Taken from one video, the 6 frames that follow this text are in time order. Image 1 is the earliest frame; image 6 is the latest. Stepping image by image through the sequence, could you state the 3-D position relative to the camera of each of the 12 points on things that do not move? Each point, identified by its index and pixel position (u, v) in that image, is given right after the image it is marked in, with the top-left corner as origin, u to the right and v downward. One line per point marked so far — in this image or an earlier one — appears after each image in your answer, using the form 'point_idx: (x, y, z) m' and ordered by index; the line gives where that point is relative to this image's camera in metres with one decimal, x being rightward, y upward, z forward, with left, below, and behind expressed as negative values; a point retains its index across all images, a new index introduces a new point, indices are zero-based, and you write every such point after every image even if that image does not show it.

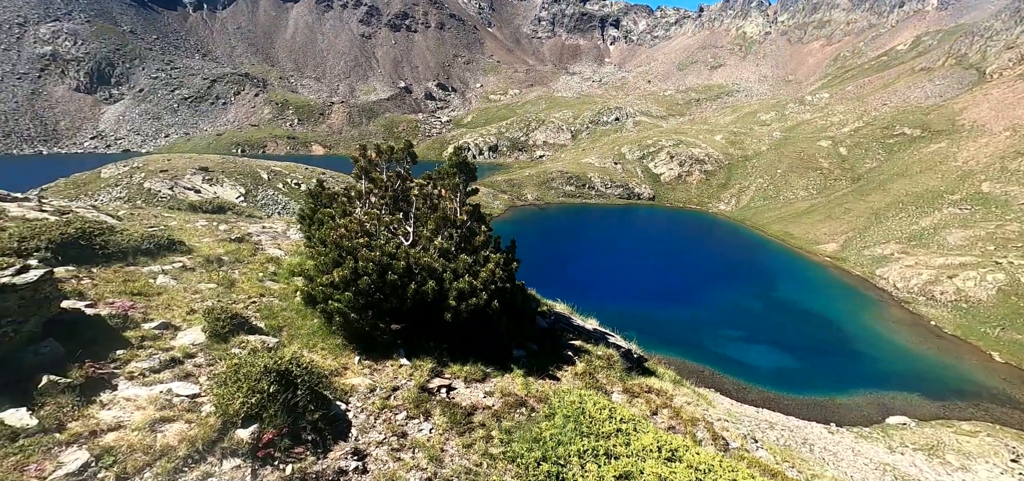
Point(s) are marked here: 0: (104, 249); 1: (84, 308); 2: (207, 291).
0: (-16.6, -0.3, +19.6) m
1: (-12.2, -1.9, +13.7) m
2: (-12.0, -2.0, +19.0) m
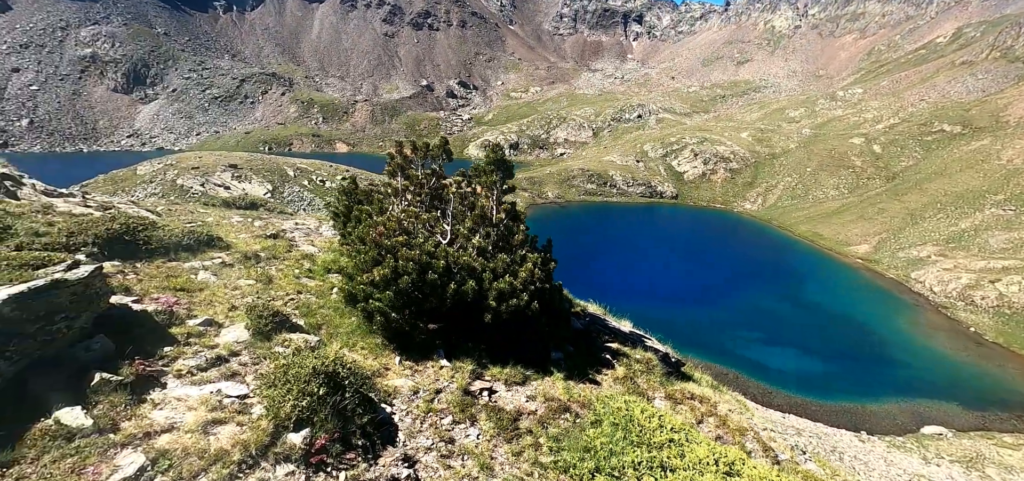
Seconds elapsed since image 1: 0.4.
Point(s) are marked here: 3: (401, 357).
0: (-15.0, -0.2, +19.8) m
1: (-10.8, -1.8, +13.7) m
2: (-10.4, -1.9, +19.0) m
3: (-3.6, -3.8, +15.8) m
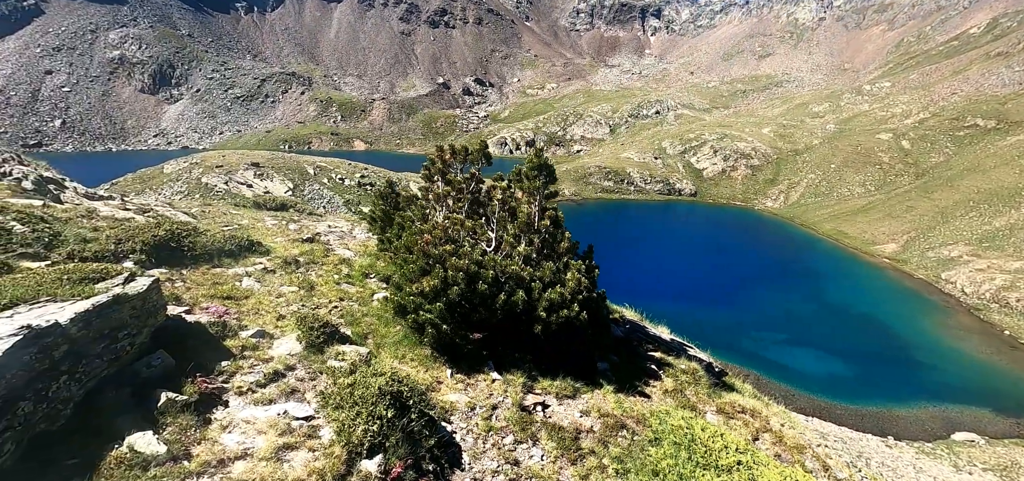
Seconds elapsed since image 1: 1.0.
0: (-13.1, -0.4, +19.7) m
1: (-9.2, -2.1, +13.6) m
2: (-8.6, -2.1, +18.8) m
3: (-1.9, -4.1, +15.4) m
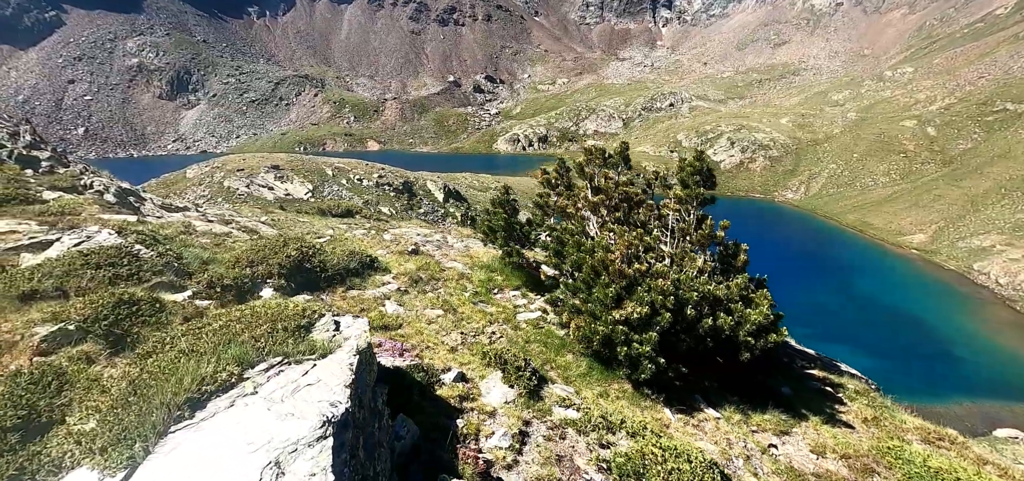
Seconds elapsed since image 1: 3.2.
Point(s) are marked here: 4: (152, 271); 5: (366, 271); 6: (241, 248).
0: (-6.9, -1.1, +17.5) m
1: (-3.1, -2.7, +11.2) m
2: (-2.4, -2.7, +16.4) m
3: (+4.3, -4.6, +12.9) m
4: (-10.3, -0.9, +13.8) m
5: (-5.9, -1.2, +19.5) m
6: (-11.1, -0.3, +19.7) m
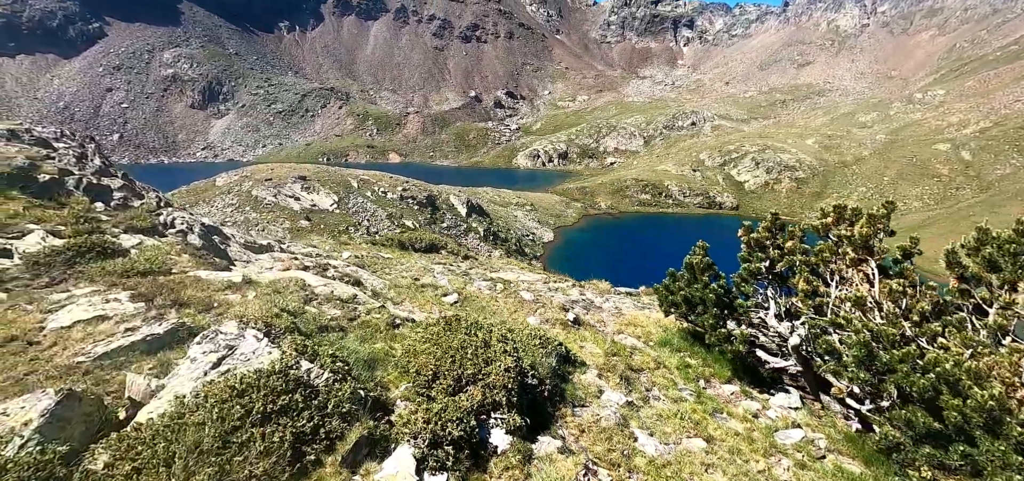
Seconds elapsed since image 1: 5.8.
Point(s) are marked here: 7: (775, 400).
0: (+0.5, -3.4, +12.0) m
1: (+4.0, -5.0, +5.6) m
2: (+4.9, -5.1, +10.7) m
3: (+11.4, -7.1, +7.0) m
4: (-3.1, -3.0, +8.5) m
5: (+1.5, -3.6, +14.0) m
6: (-3.6, -2.6, +14.4) m
7: (+8.7, -5.3, +16.1) m
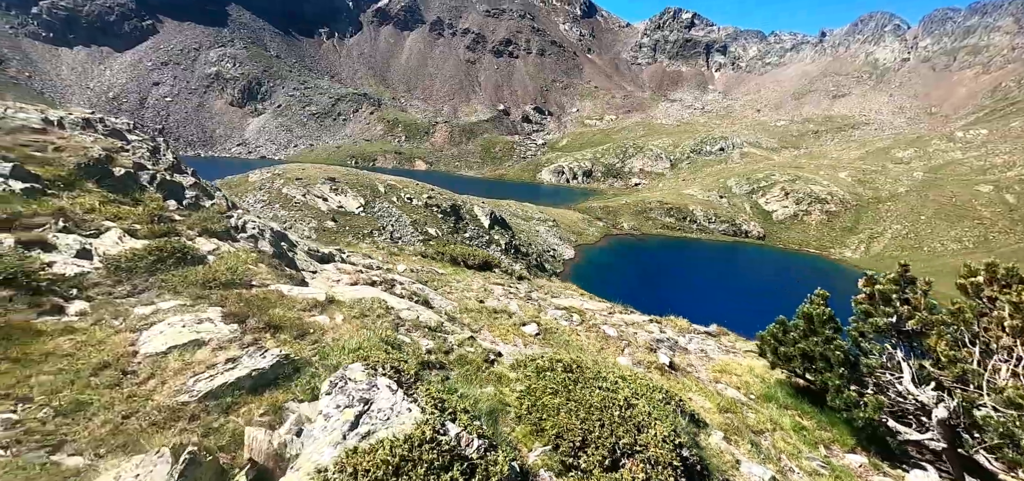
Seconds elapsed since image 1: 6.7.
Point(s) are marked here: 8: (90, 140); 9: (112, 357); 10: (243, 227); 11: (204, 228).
0: (+3.4, -4.3, +10.2) m
1: (+6.6, -5.9, +3.6) m
2: (+7.7, -6.3, +8.7) m
3: (+13.9, -8.6, +4.6) m
4: (-0.2, -3.6, +6.8) m
5: (+4.5, -4.7, +12.1) m
6: (-0.5, -3.3, +12.8) m
7: (+11.6, -6.8, +13.9) m
8: (-16.0, +3.8, +18.2) m
9: (-7.0, -2.0, +8.4) m
10: (-10.7, +0.5, +19.1) m
11: (-10.8, +0.4, +16.9) m
